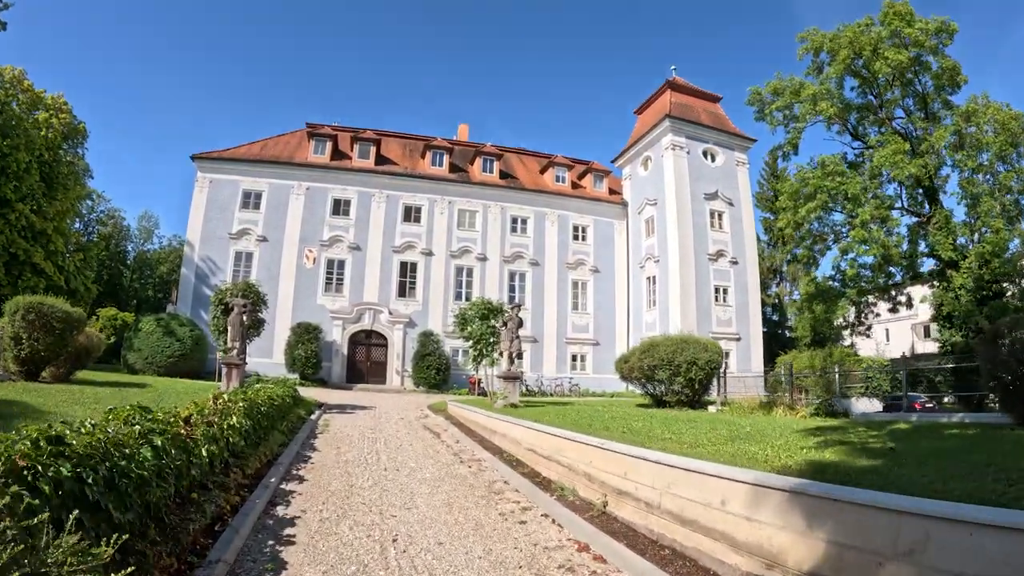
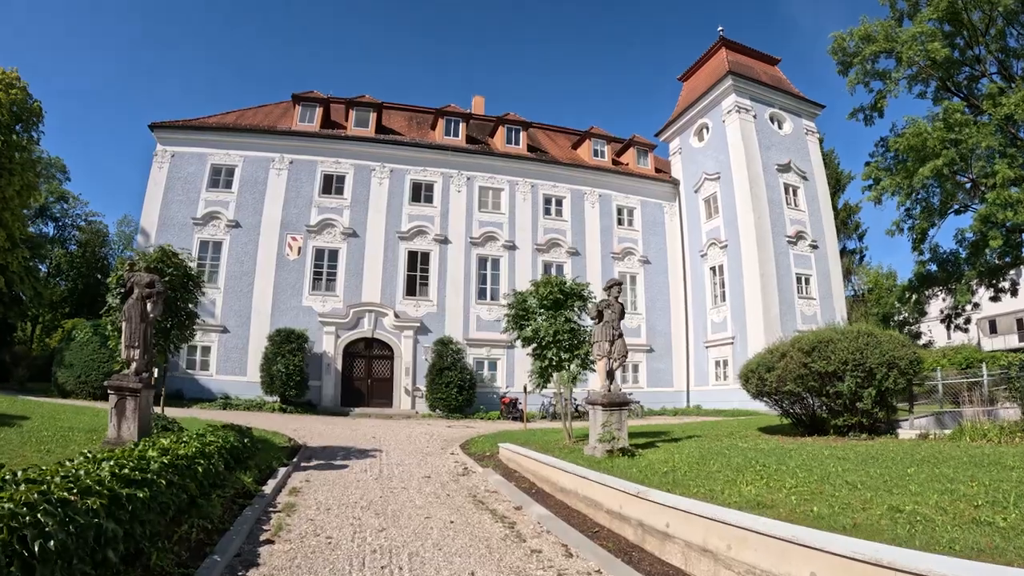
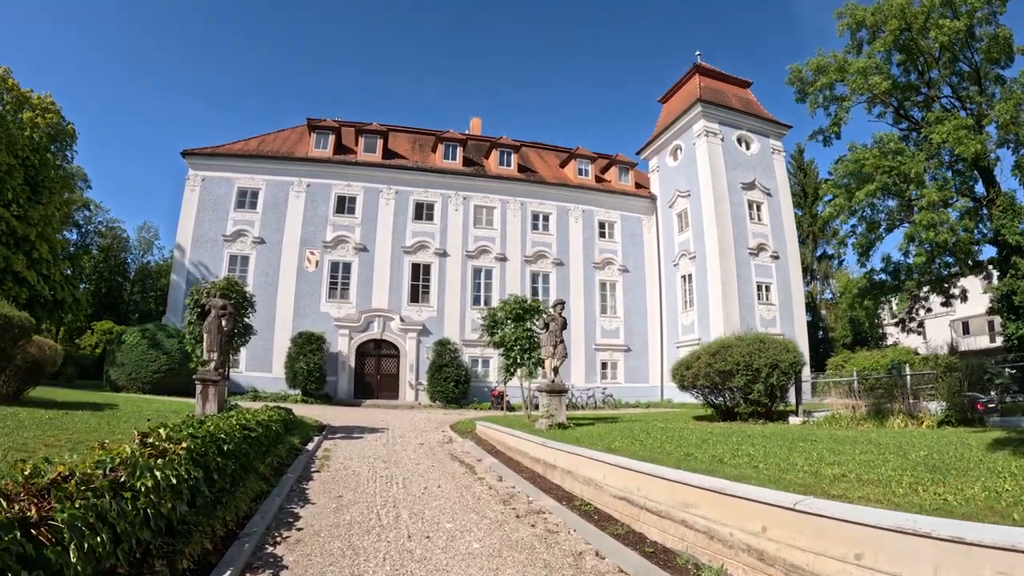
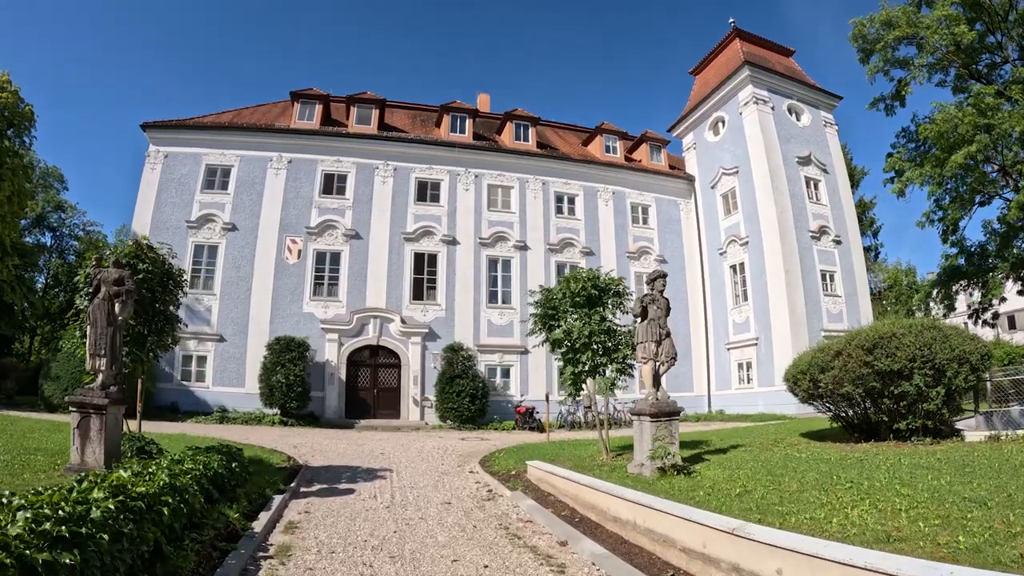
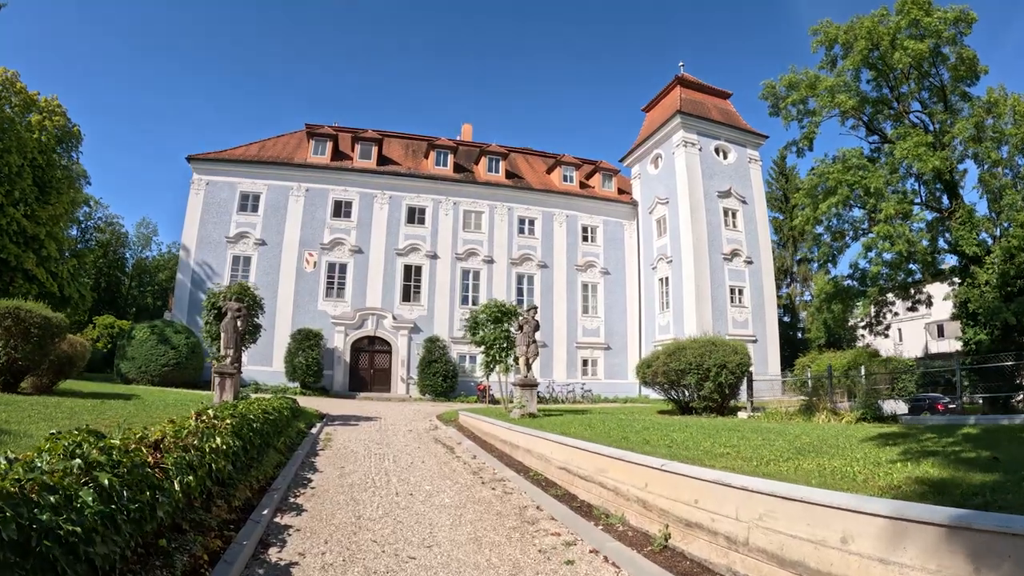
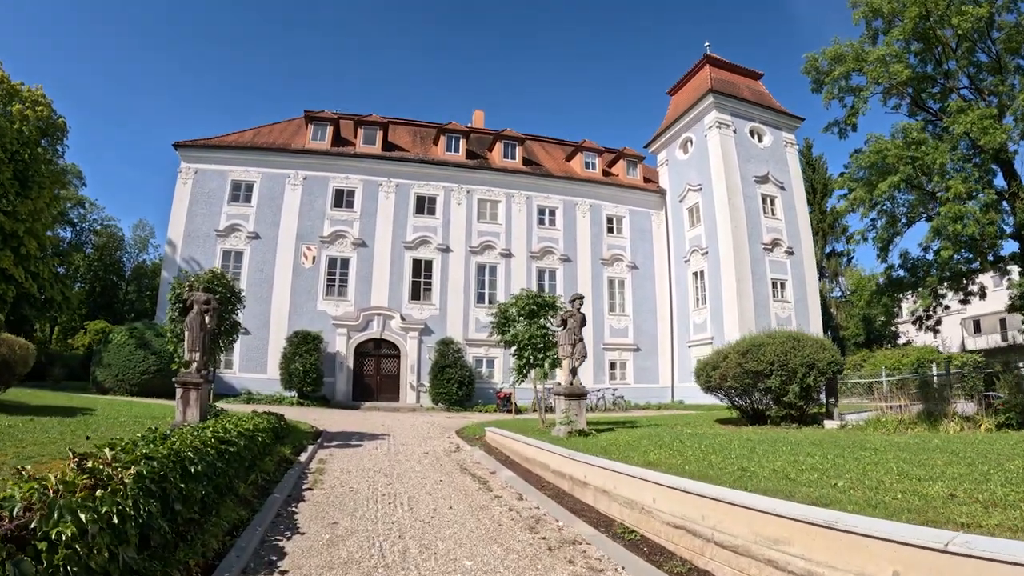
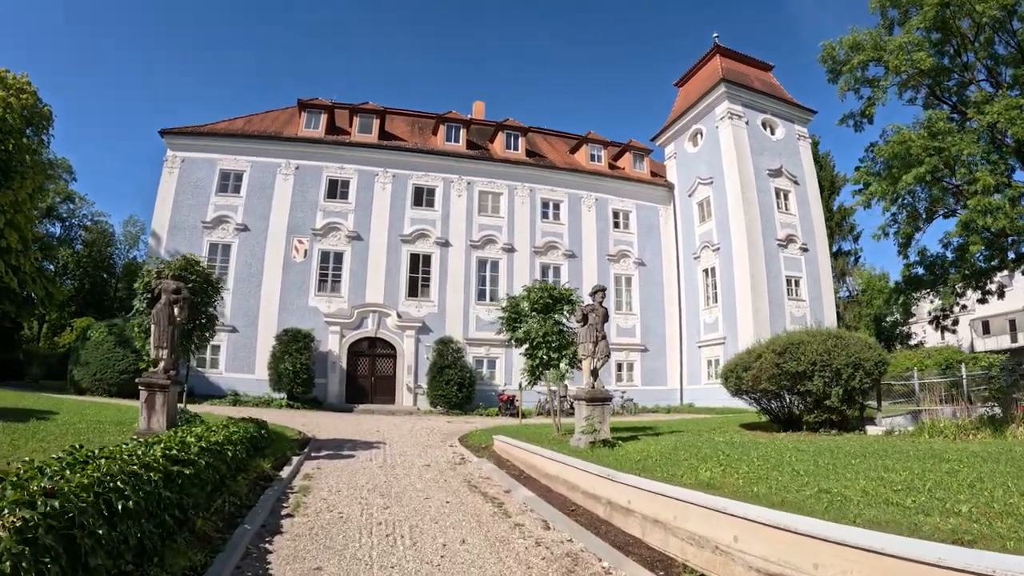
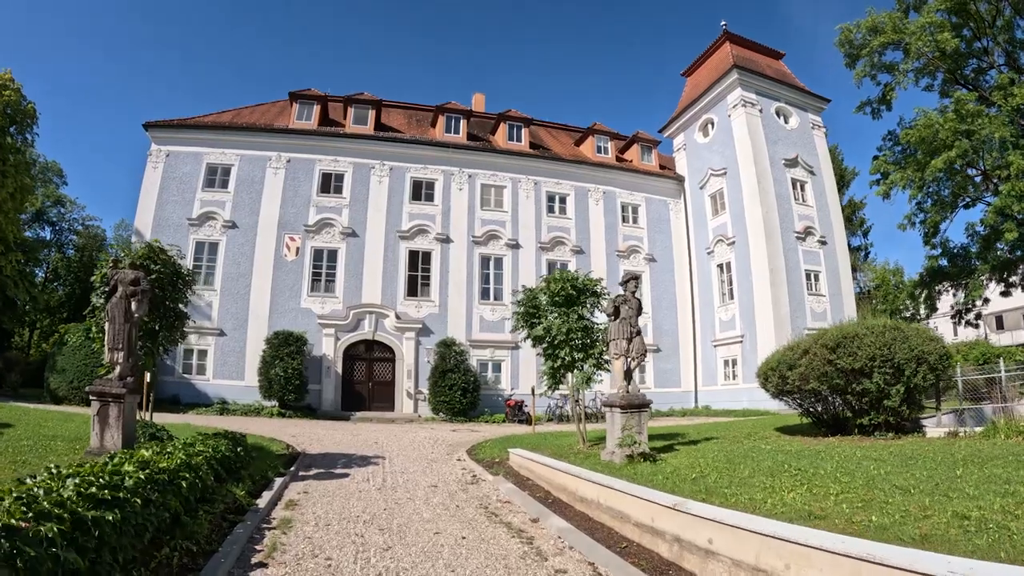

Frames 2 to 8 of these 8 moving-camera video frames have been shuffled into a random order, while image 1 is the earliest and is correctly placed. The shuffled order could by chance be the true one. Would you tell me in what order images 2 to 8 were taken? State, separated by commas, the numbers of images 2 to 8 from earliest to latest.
5, 3, 6, 7, 2, 8, 4
